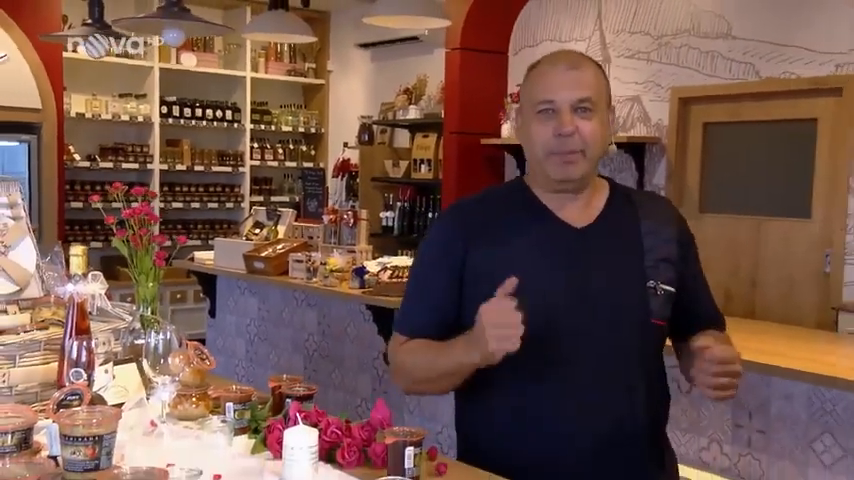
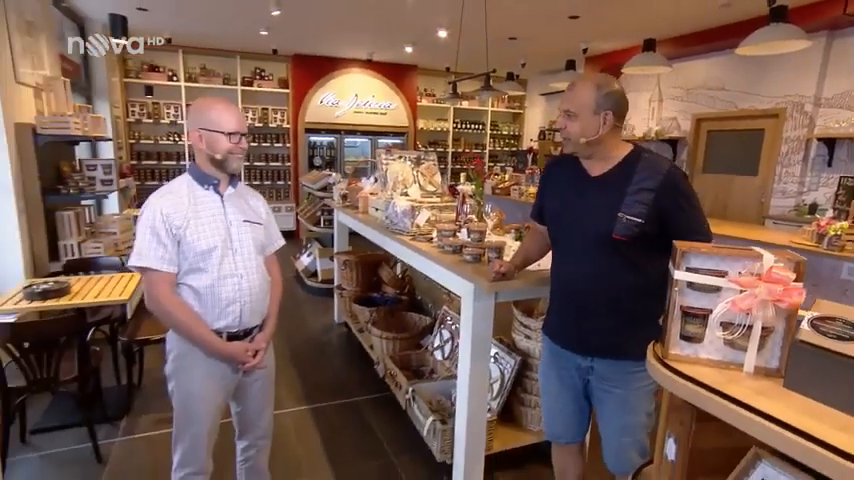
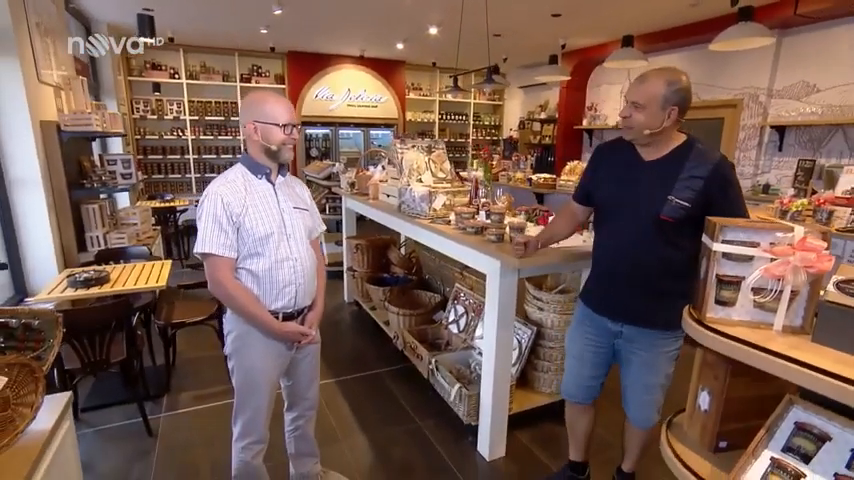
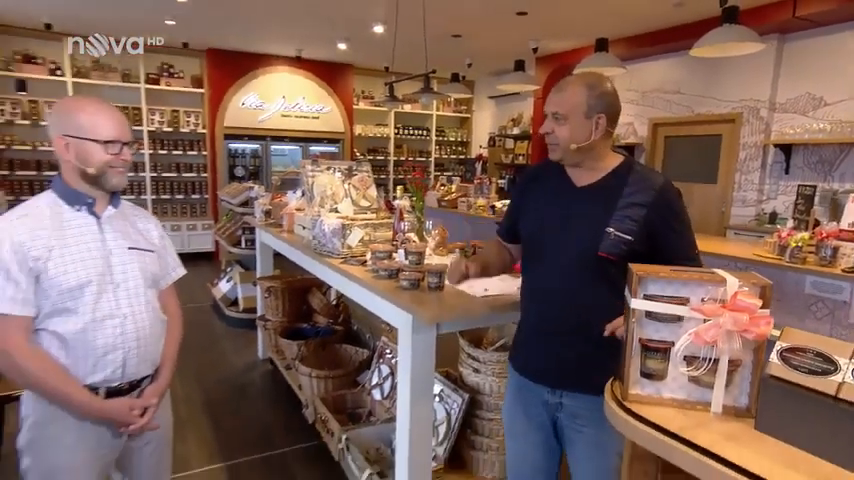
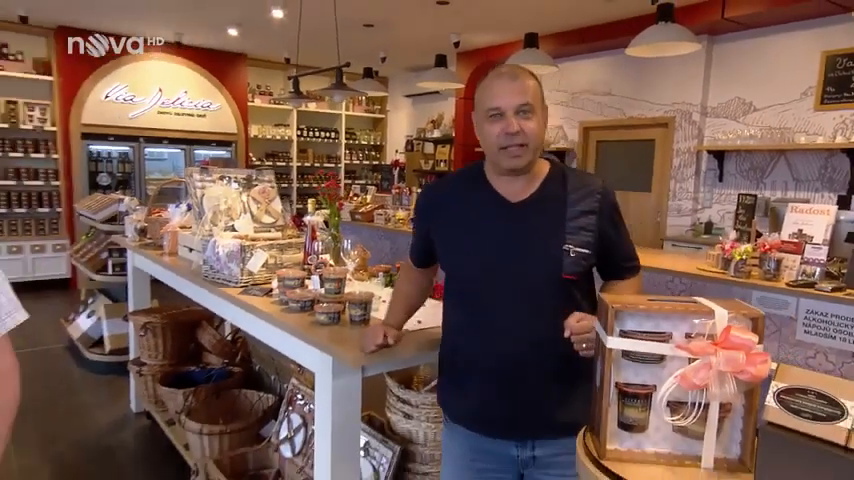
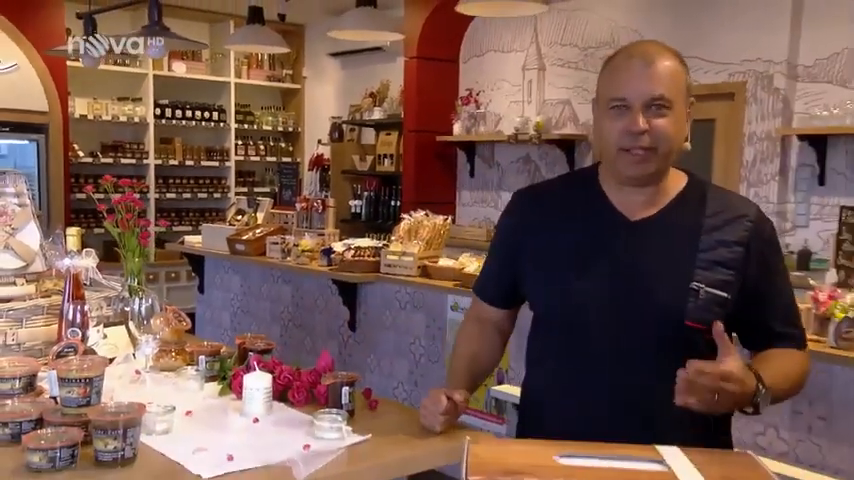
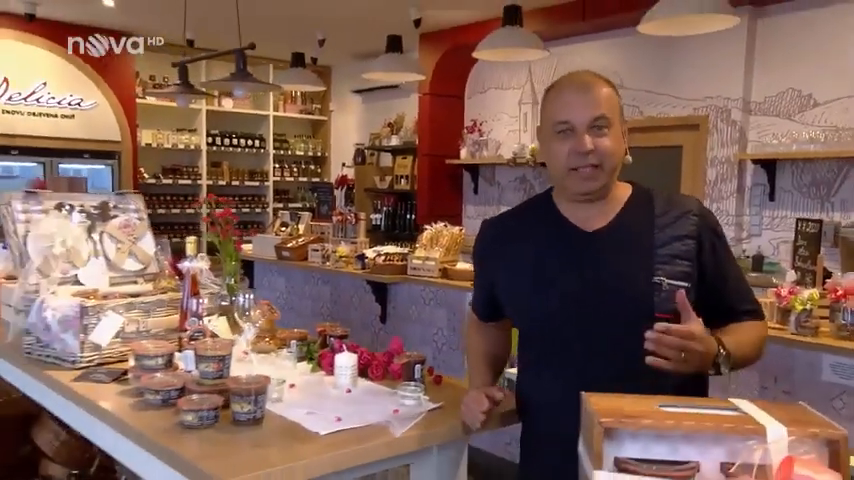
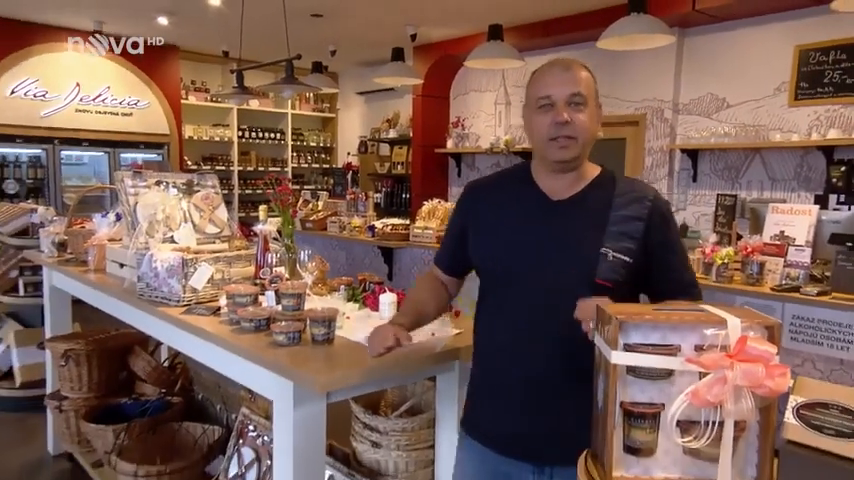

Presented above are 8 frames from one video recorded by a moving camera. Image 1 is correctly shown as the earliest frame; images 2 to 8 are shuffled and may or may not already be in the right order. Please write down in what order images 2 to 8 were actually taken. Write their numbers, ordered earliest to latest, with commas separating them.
6, 7, 8, 5, 4, 2, 3
